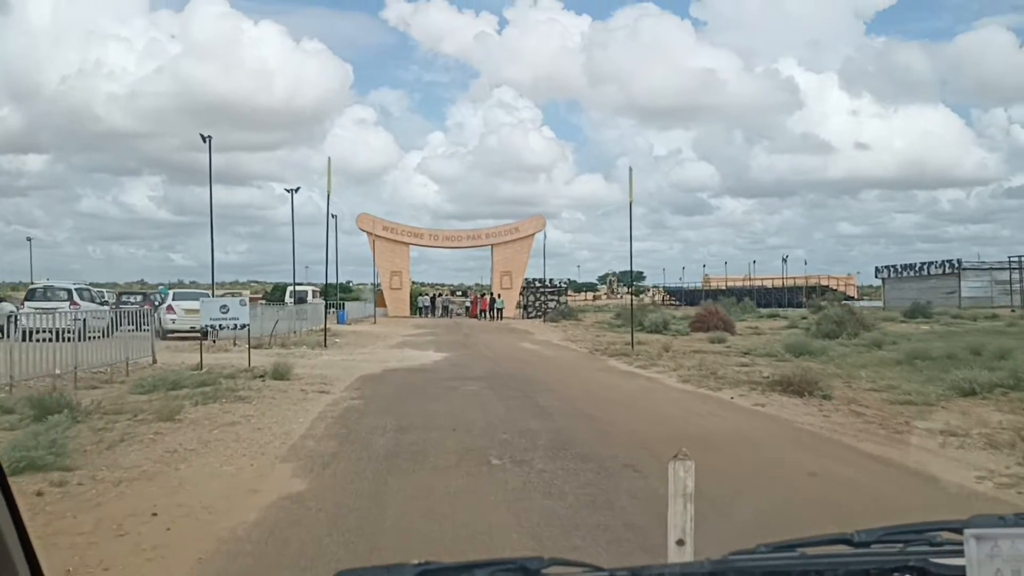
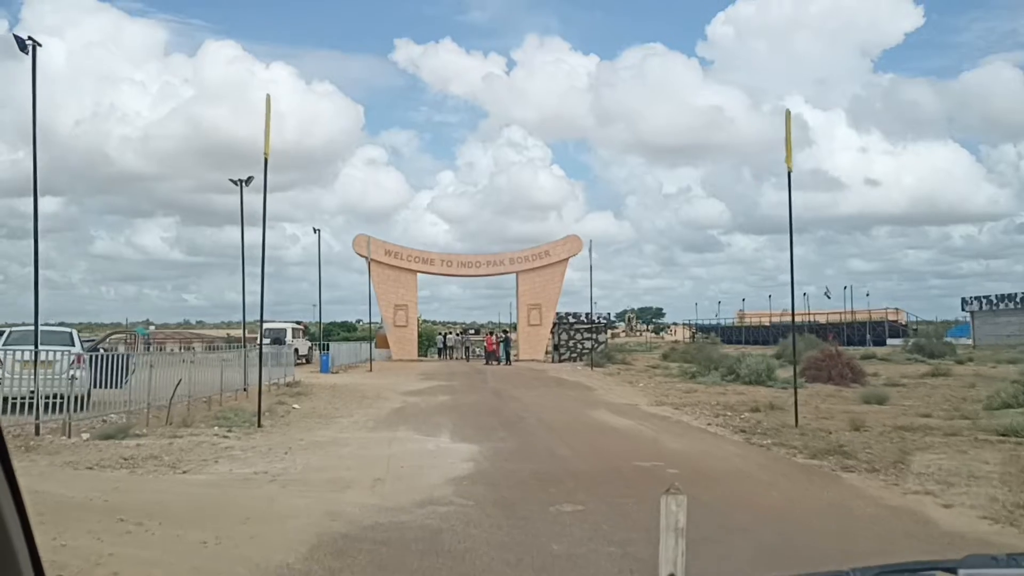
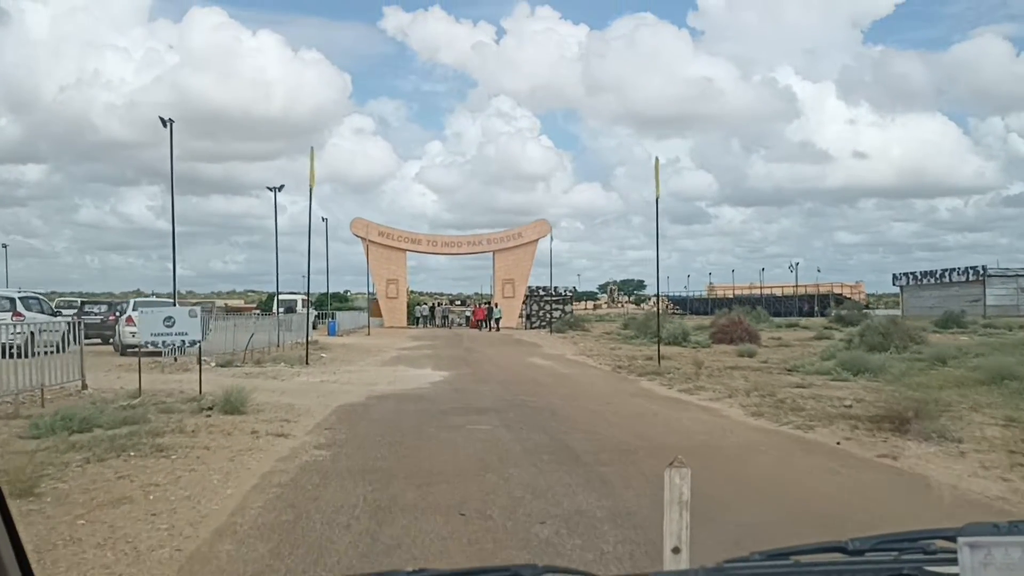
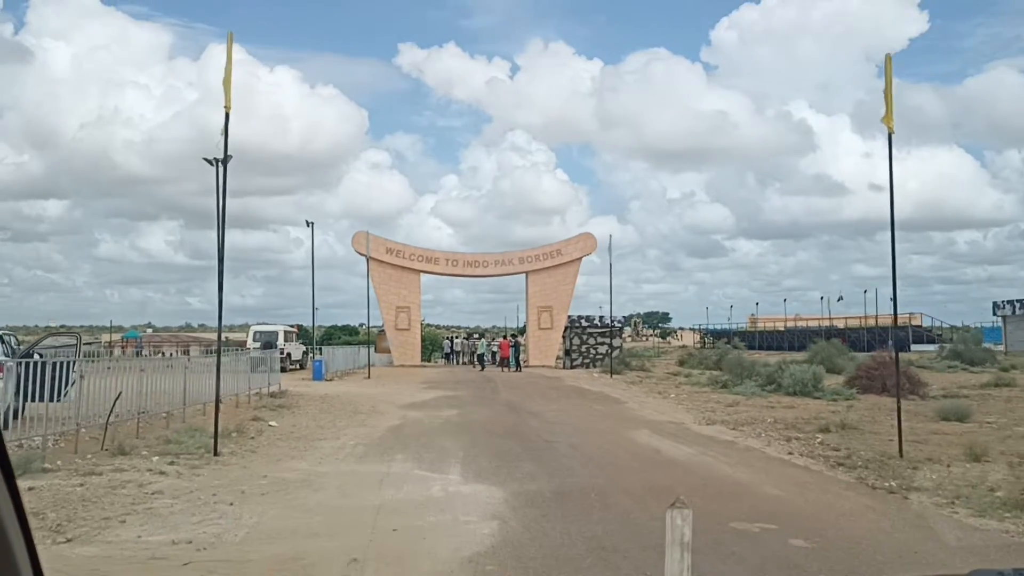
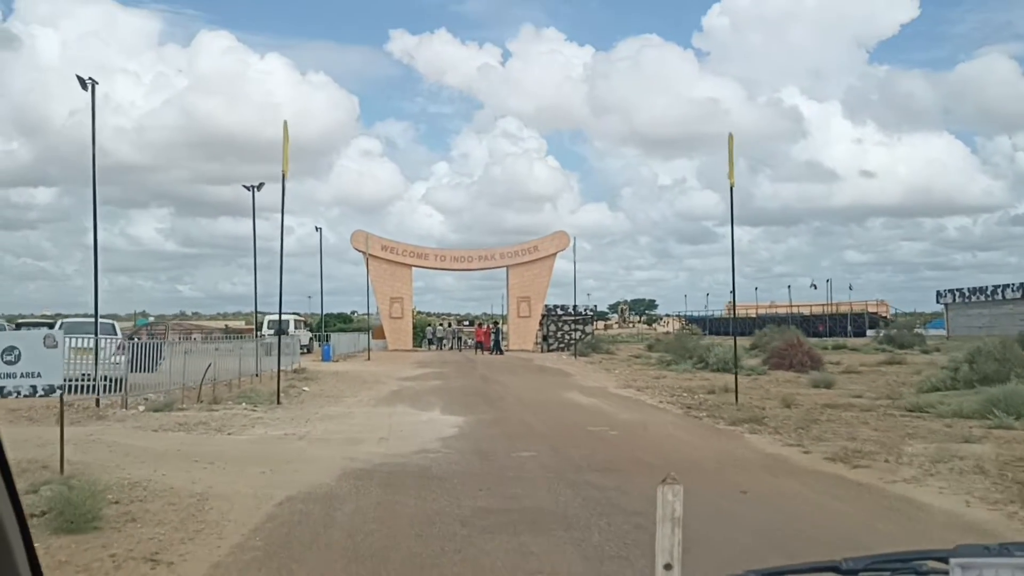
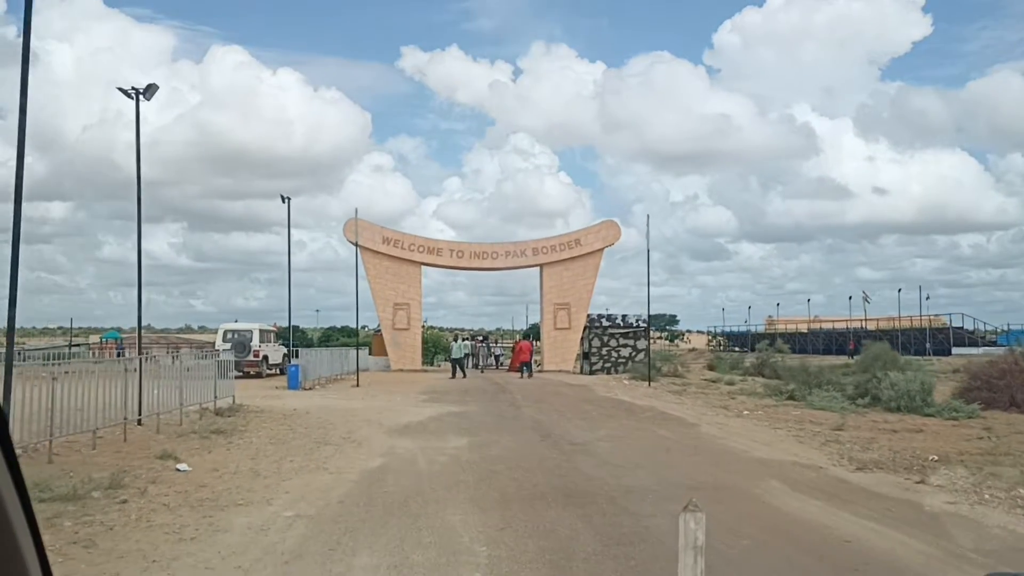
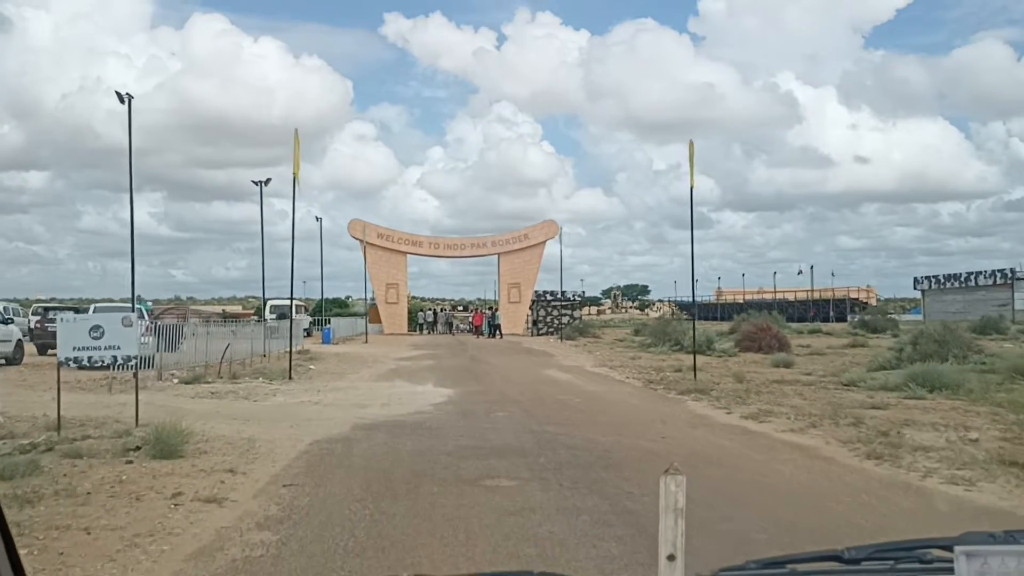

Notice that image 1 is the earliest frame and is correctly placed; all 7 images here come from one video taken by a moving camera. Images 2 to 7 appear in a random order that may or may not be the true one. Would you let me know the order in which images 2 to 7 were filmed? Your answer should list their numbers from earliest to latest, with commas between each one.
3, 7, 5, 2, 4, 6
